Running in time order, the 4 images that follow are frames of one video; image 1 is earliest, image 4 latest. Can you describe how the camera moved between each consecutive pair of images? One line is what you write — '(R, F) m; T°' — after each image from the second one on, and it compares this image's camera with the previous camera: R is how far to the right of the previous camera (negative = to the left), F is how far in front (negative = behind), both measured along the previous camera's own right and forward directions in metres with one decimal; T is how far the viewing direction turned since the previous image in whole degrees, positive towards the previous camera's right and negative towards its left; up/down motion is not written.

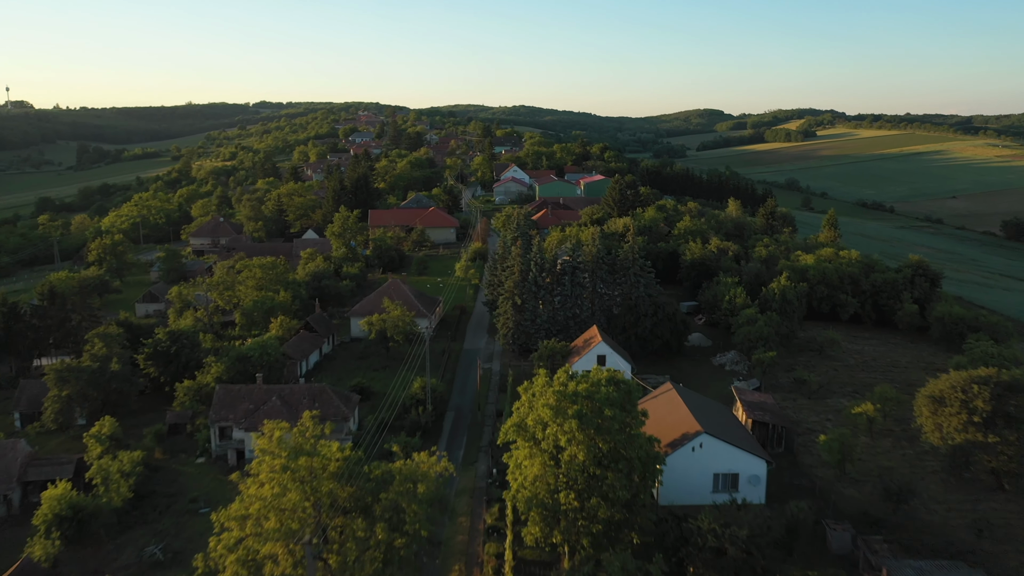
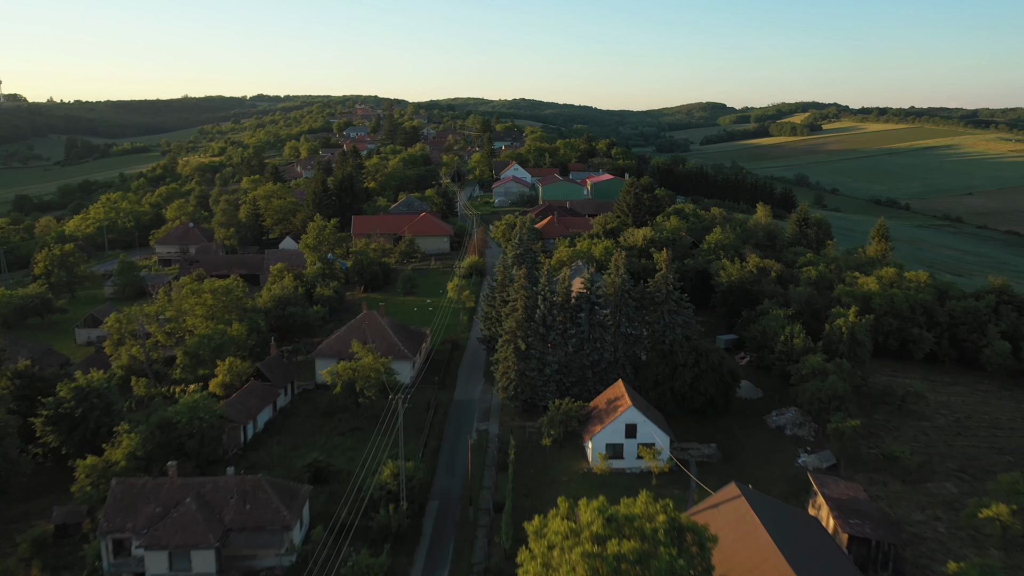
(-0.1, +7.1) m; 0°
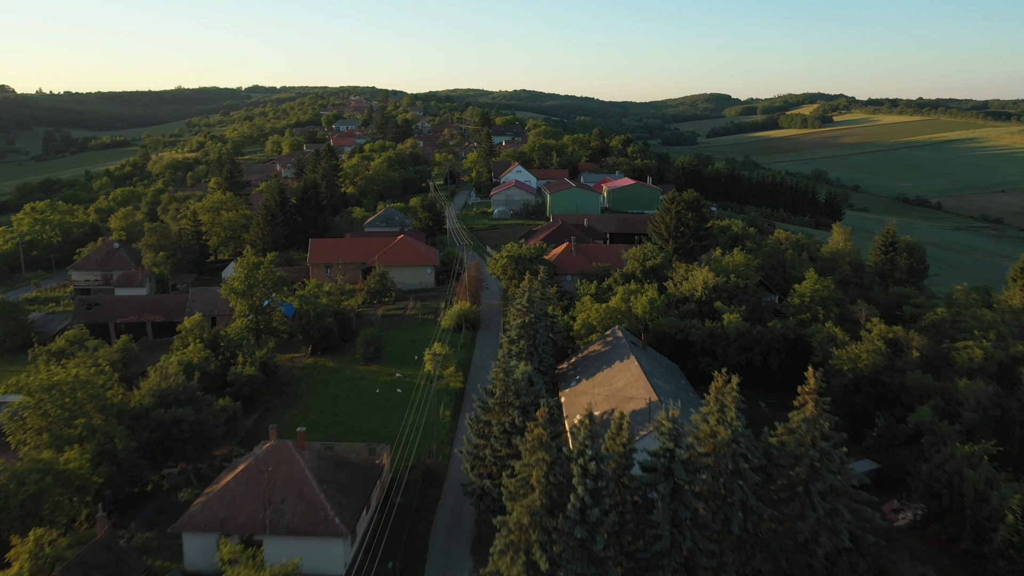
(-0.2, +12.9) m; 0°
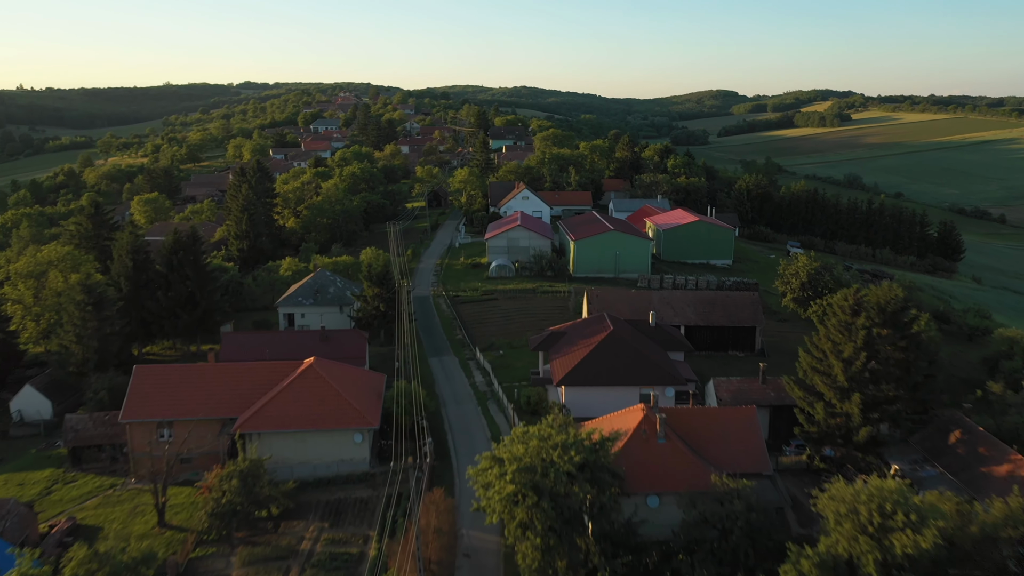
(-0.3, +21.7) m; 0°
